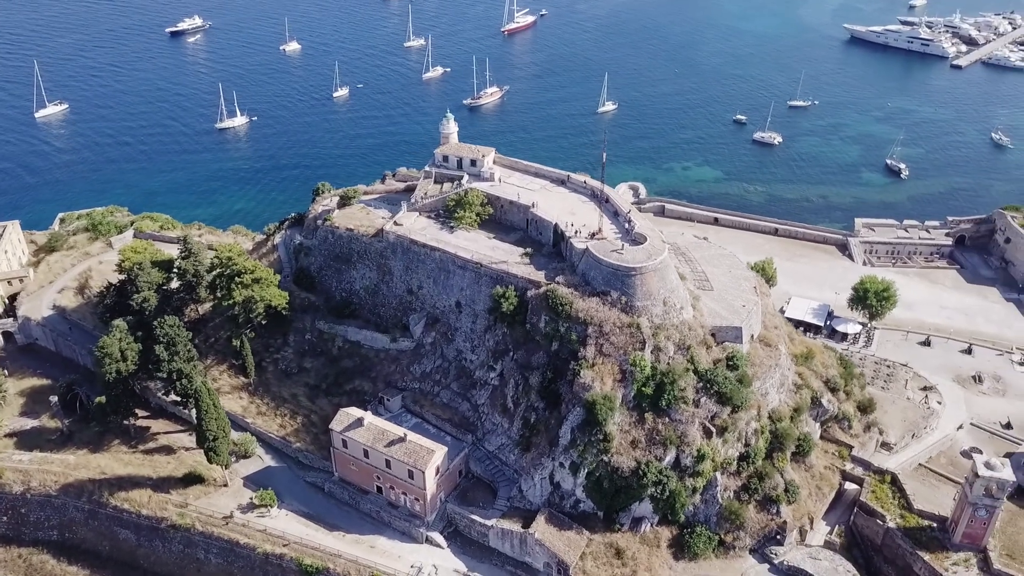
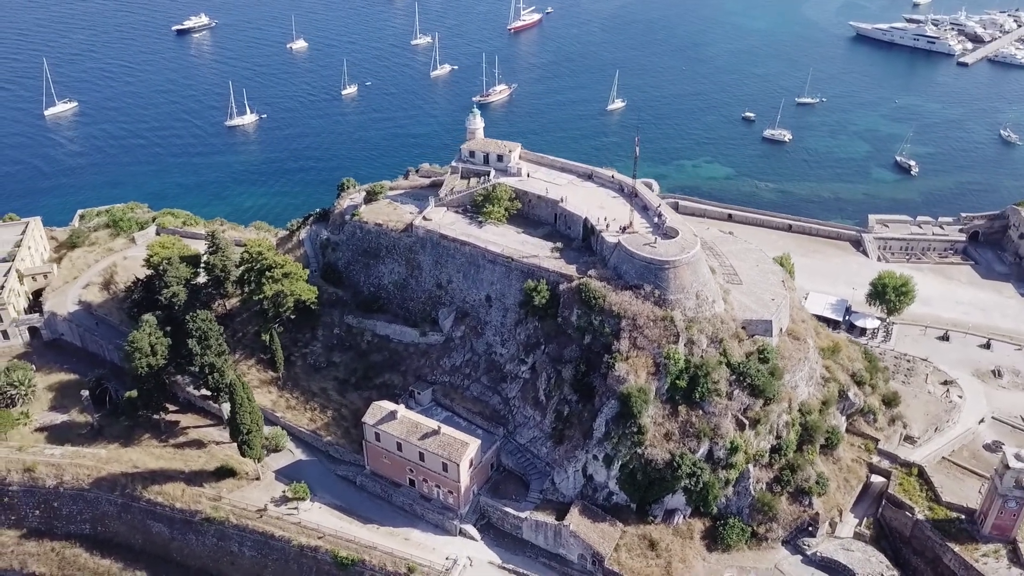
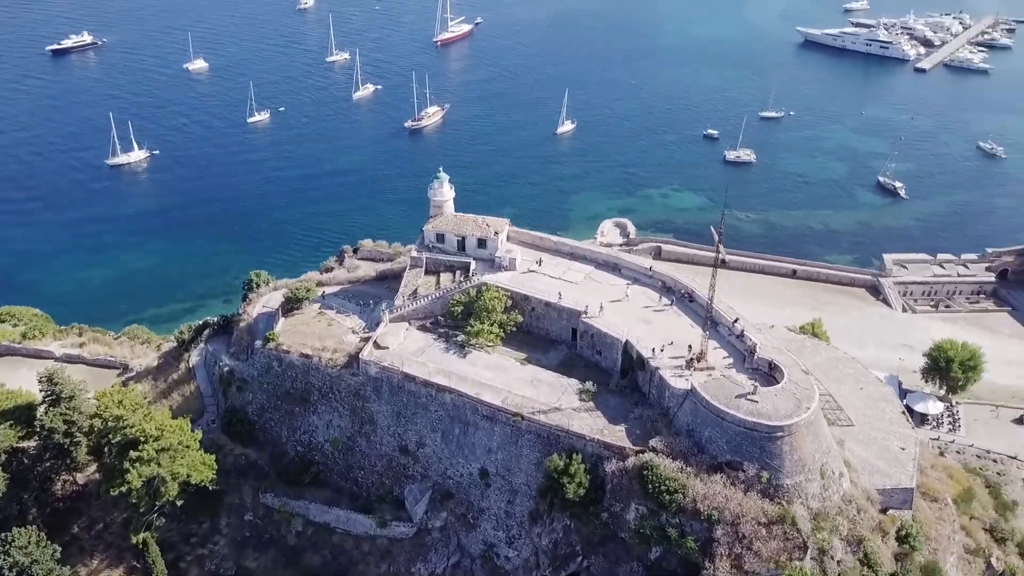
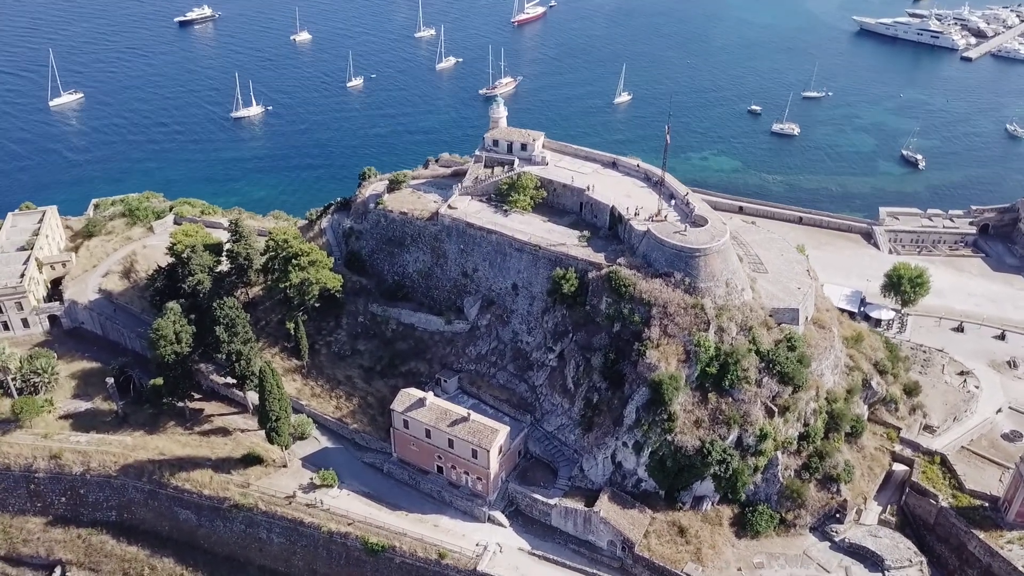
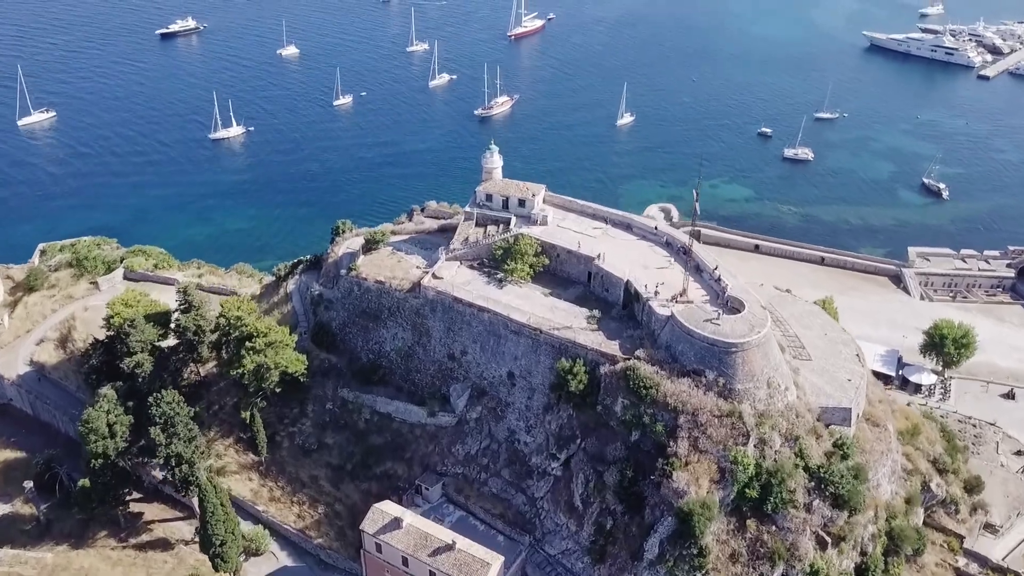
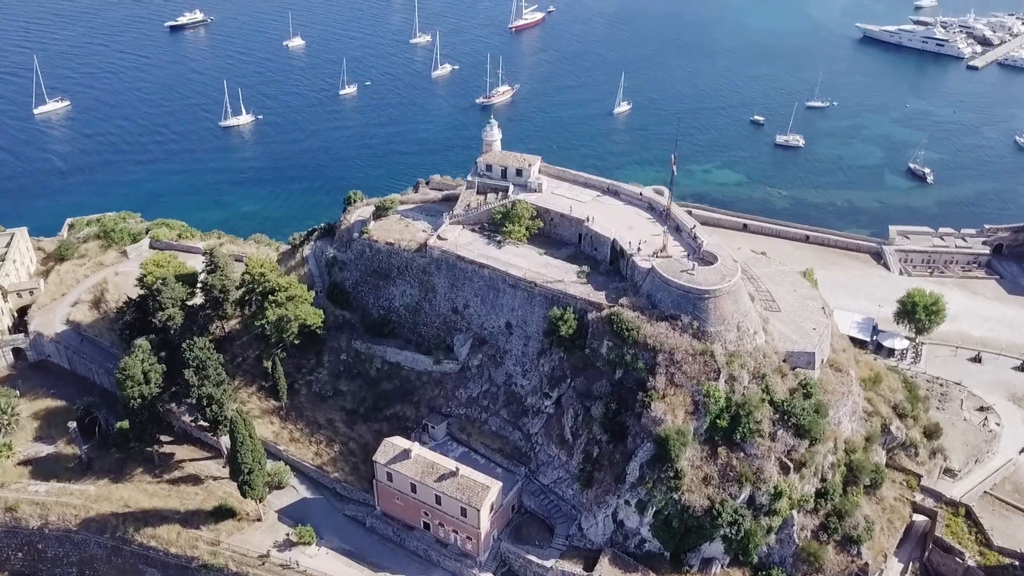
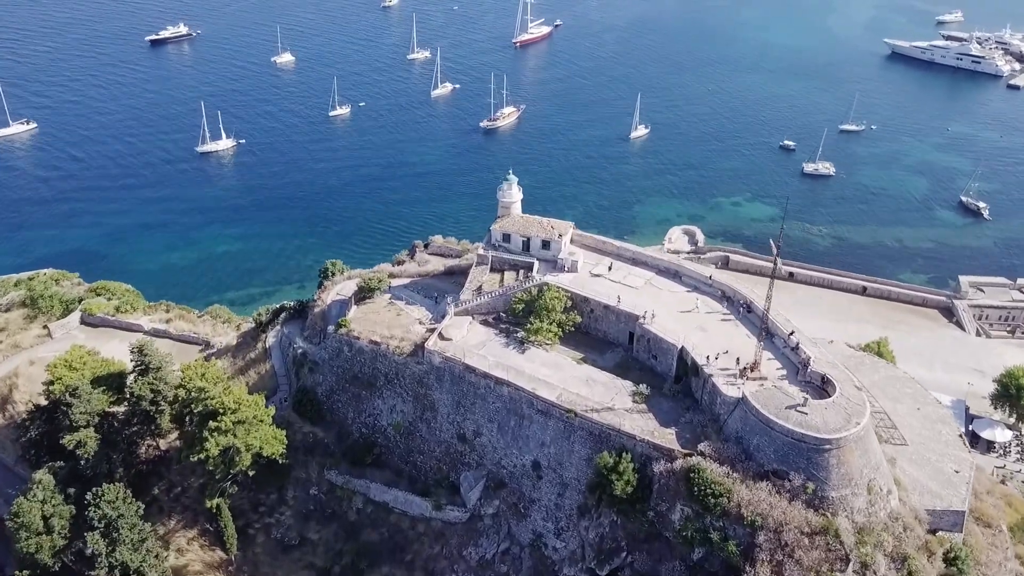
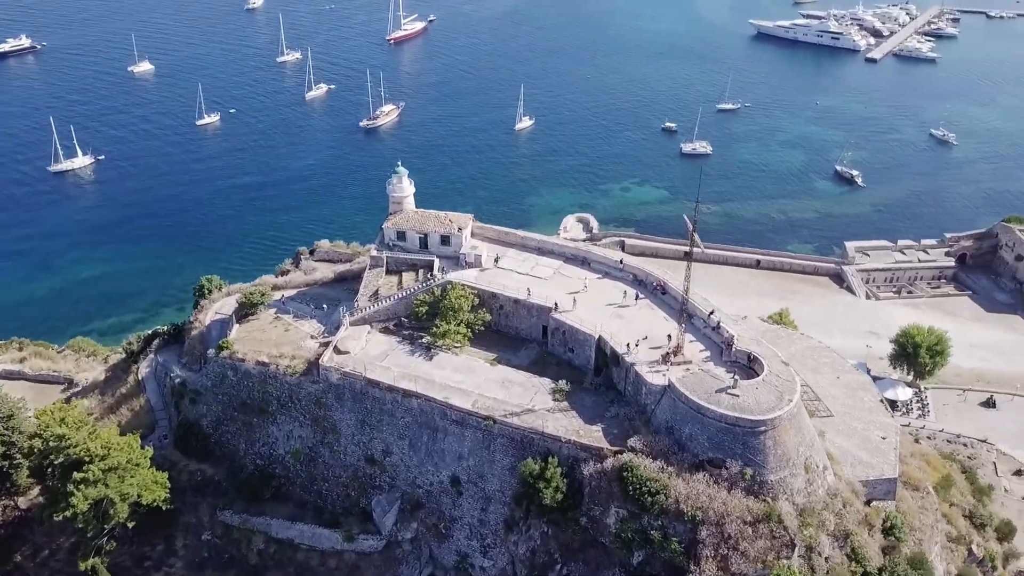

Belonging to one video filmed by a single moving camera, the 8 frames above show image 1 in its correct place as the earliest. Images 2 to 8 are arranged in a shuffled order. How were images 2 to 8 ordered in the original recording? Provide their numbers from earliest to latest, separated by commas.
2, 4, 6, 5, 7, 3, 8
